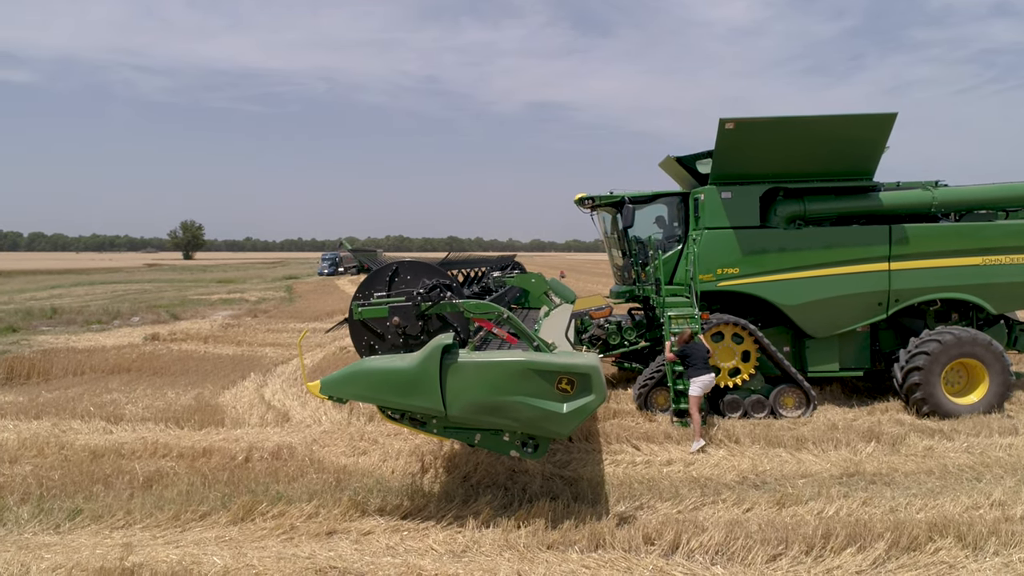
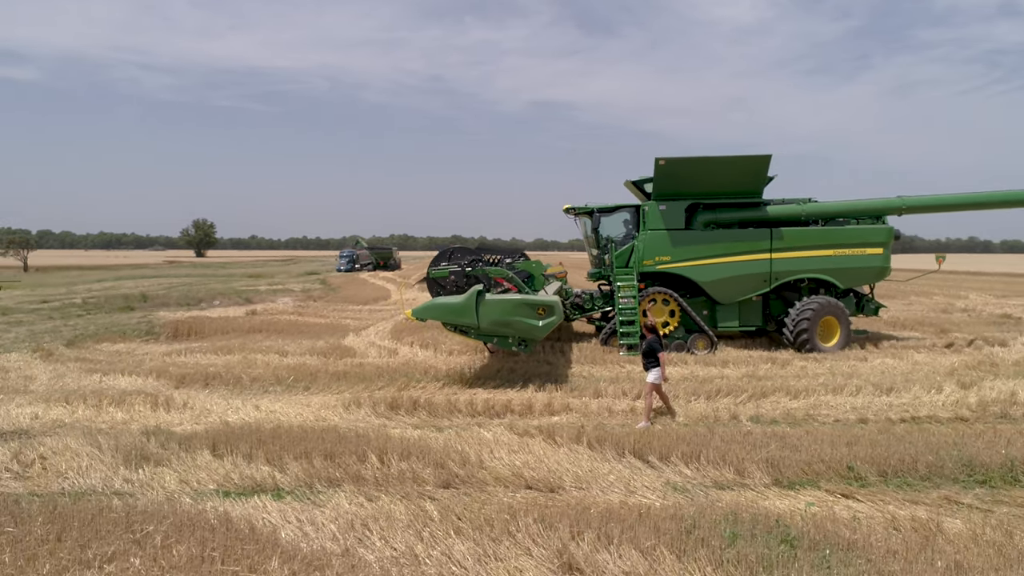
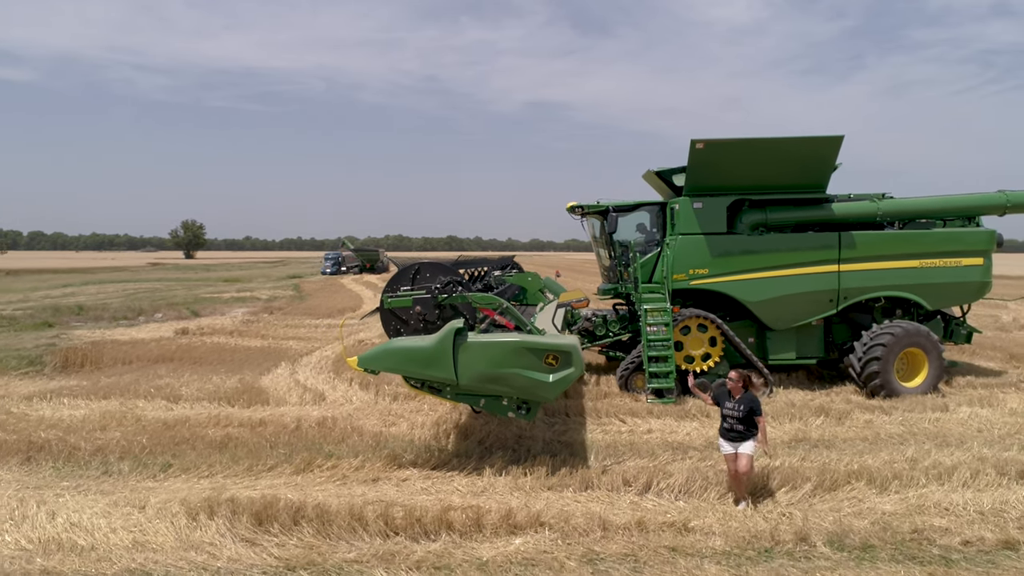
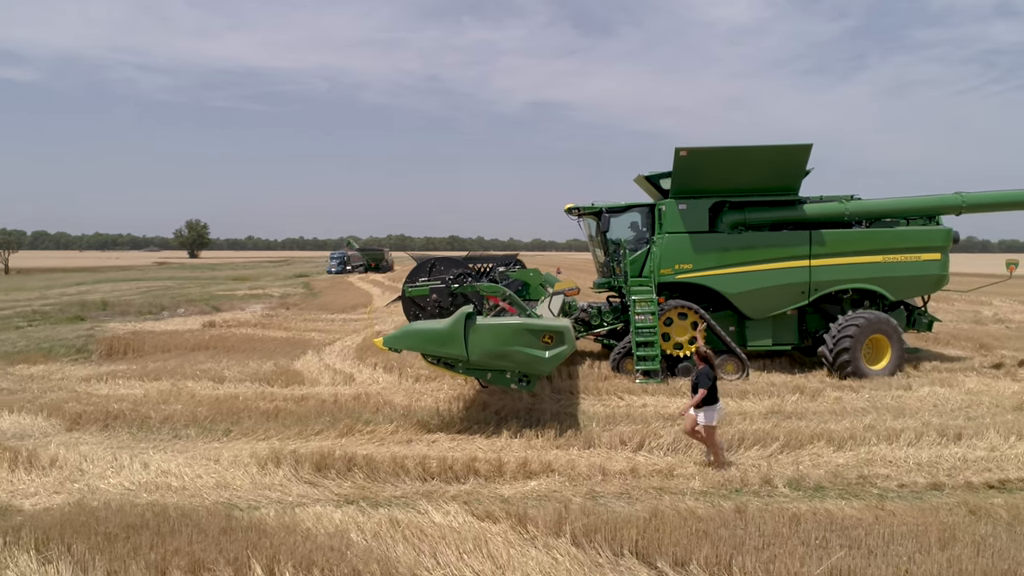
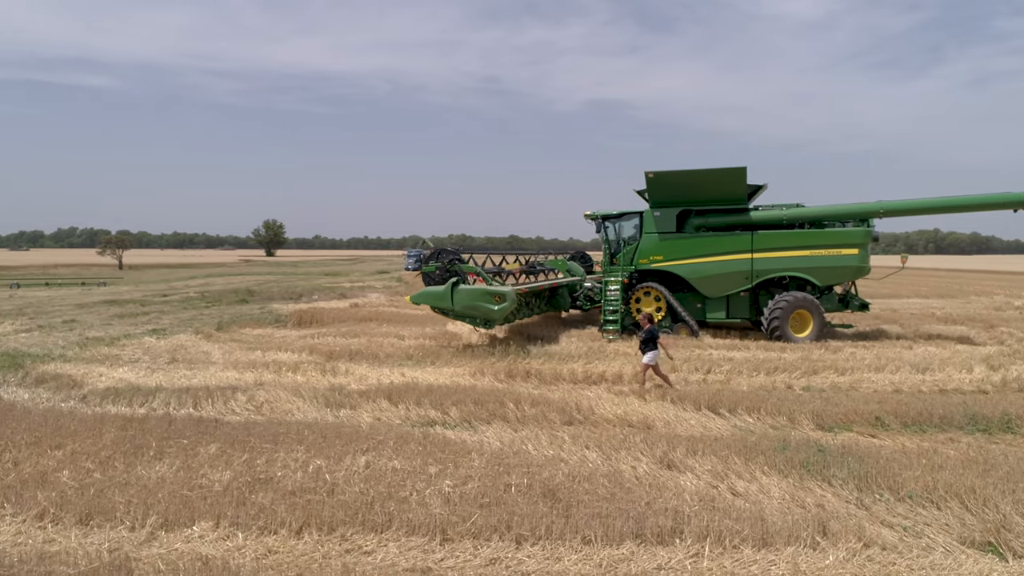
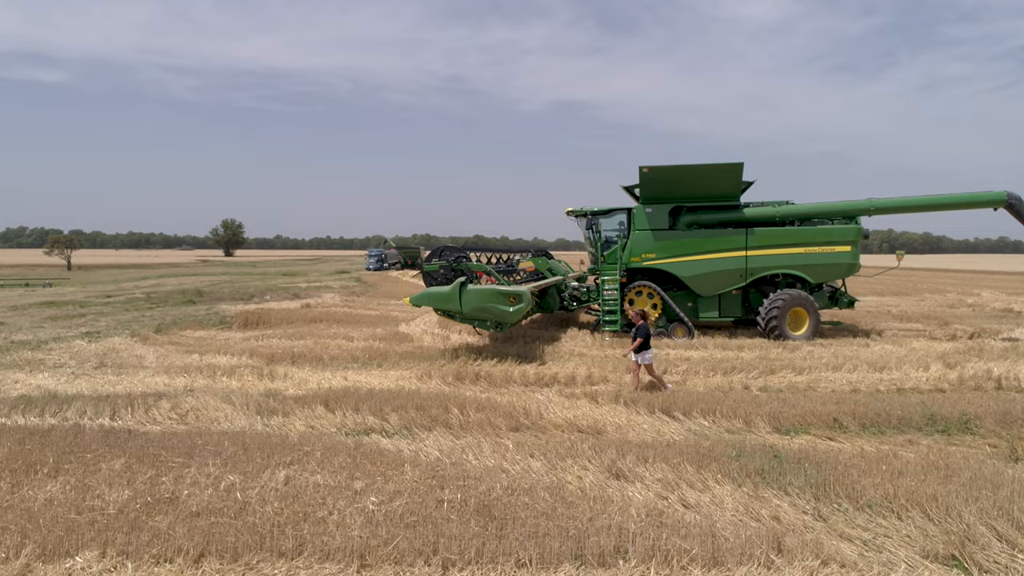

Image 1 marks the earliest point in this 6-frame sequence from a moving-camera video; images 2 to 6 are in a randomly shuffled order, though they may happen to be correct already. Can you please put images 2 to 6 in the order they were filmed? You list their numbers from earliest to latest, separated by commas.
3, 4, 2, 6, 5
